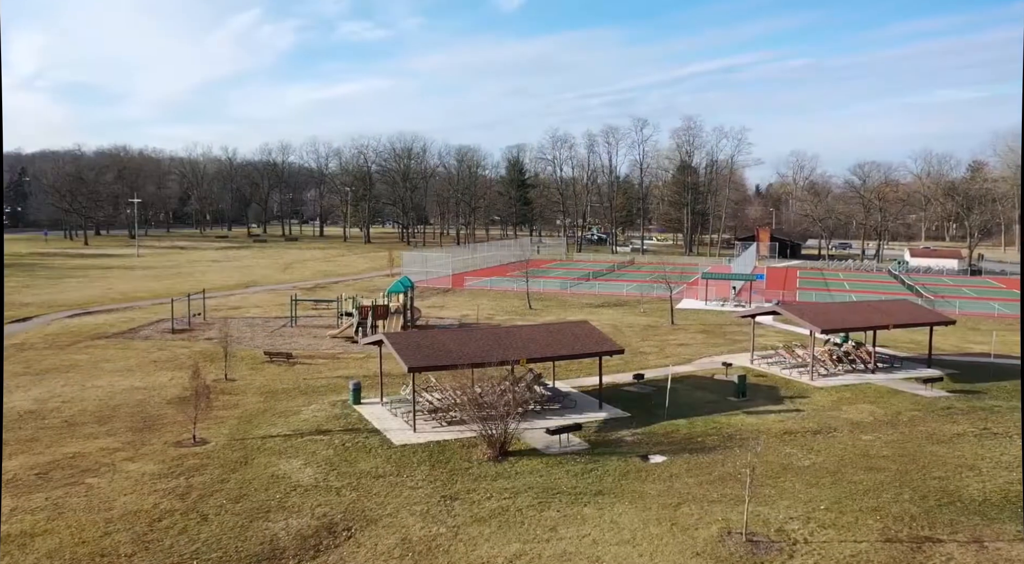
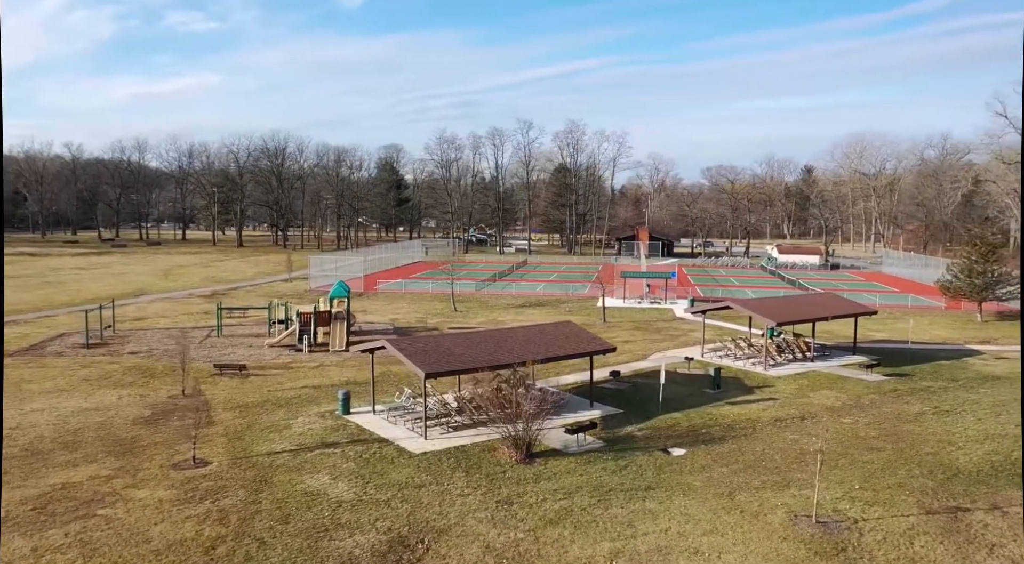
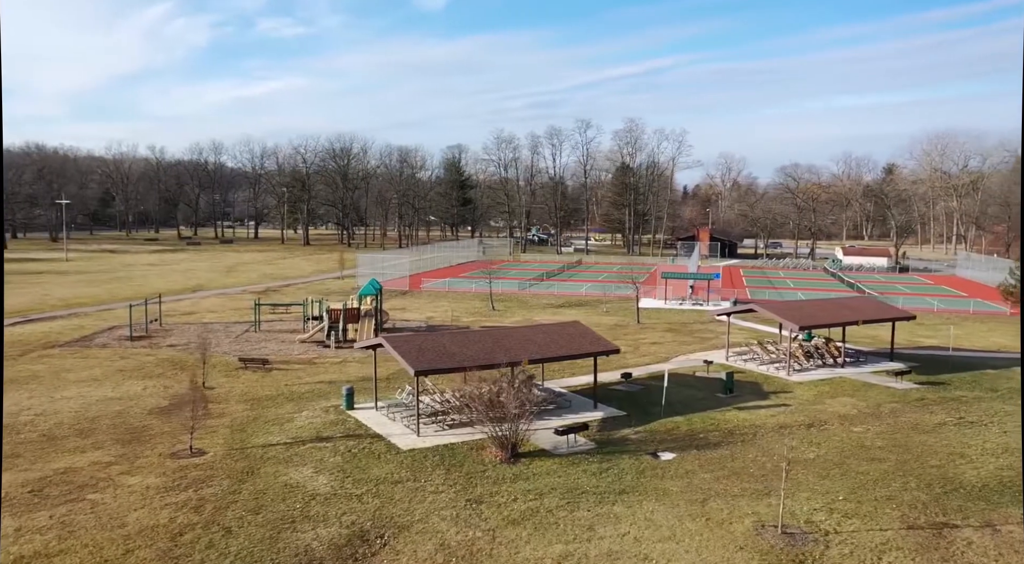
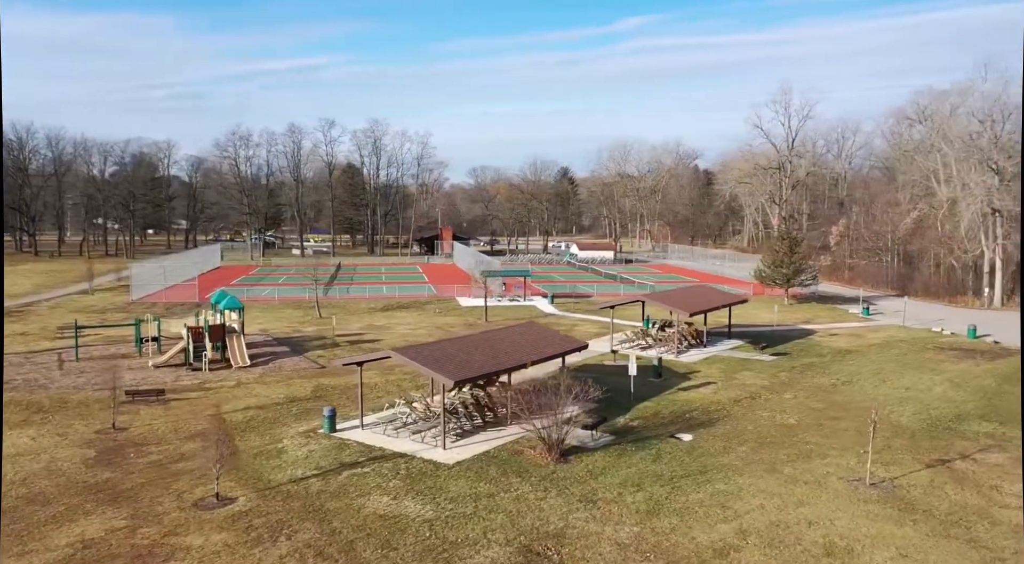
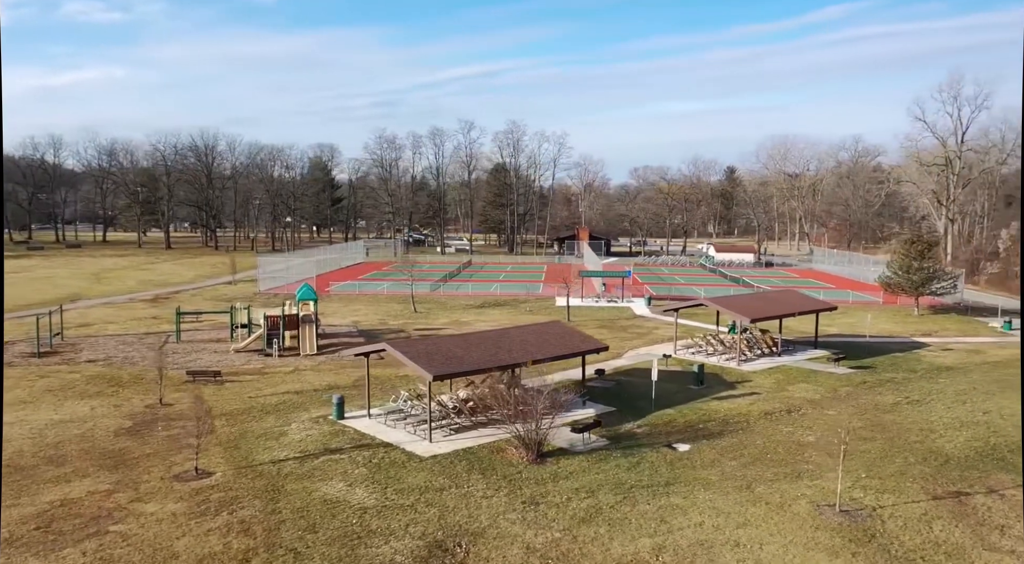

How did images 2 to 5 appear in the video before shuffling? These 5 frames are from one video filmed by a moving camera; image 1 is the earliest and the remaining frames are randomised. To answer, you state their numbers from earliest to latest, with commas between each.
3, 2, 5, 4
